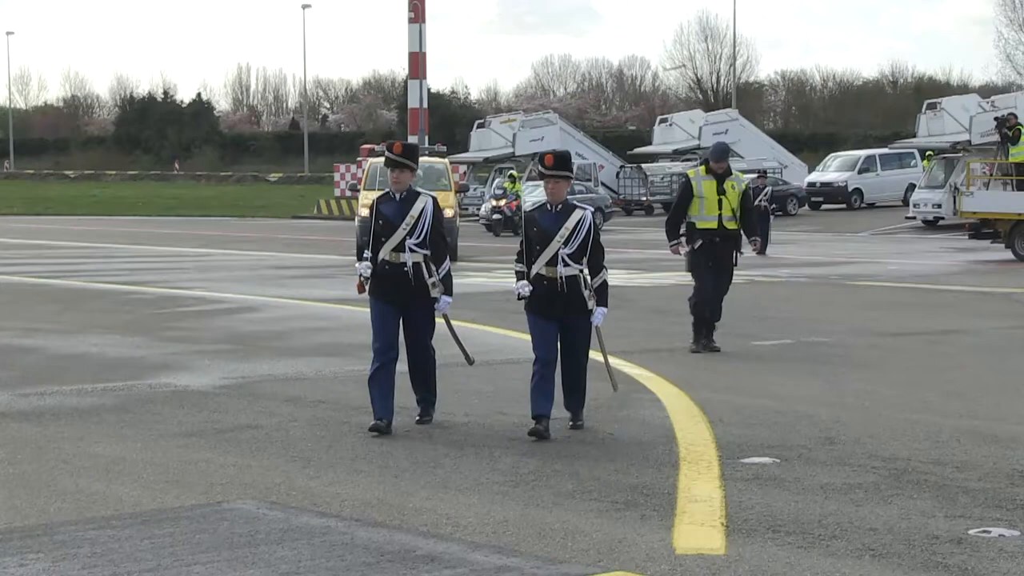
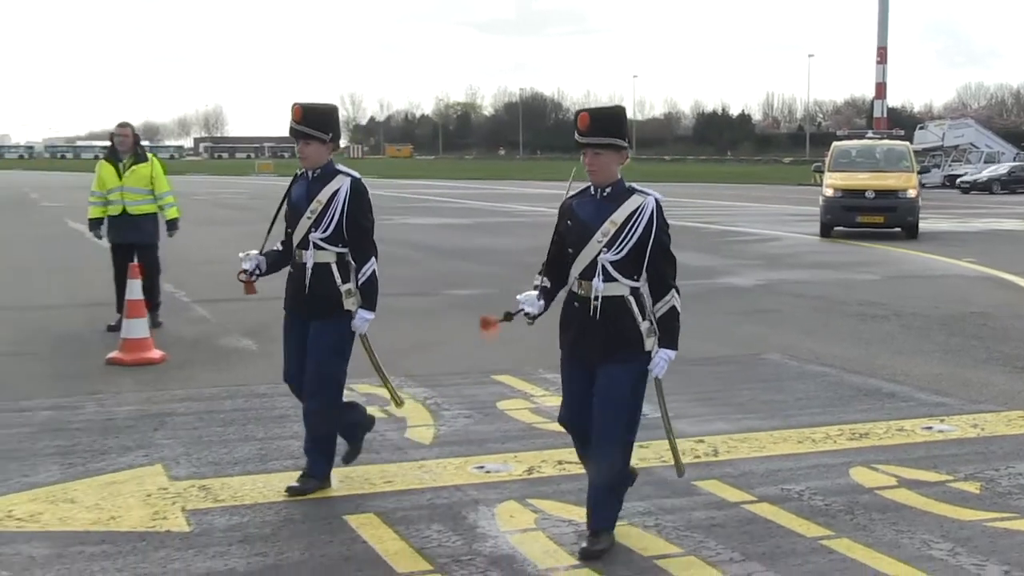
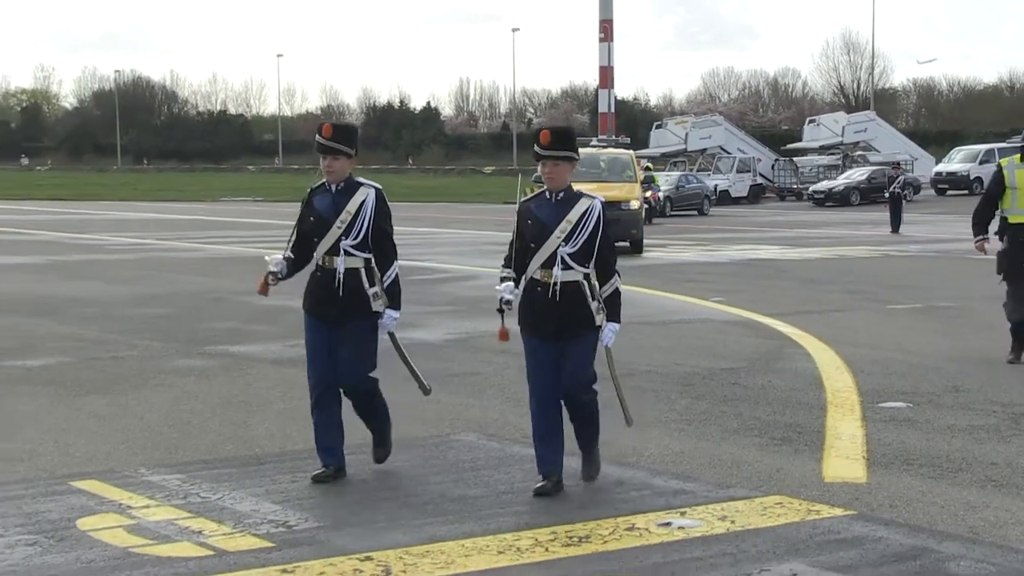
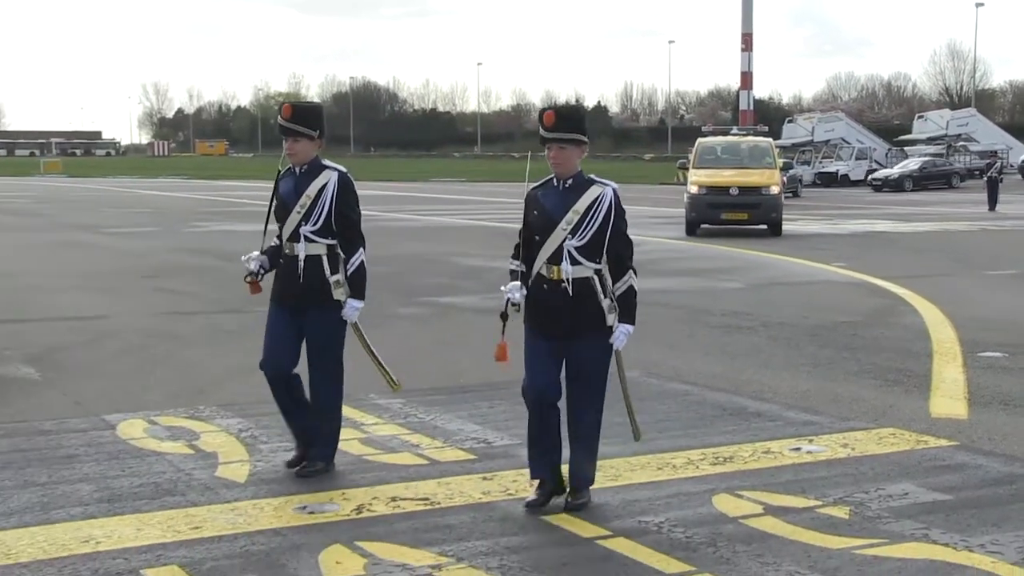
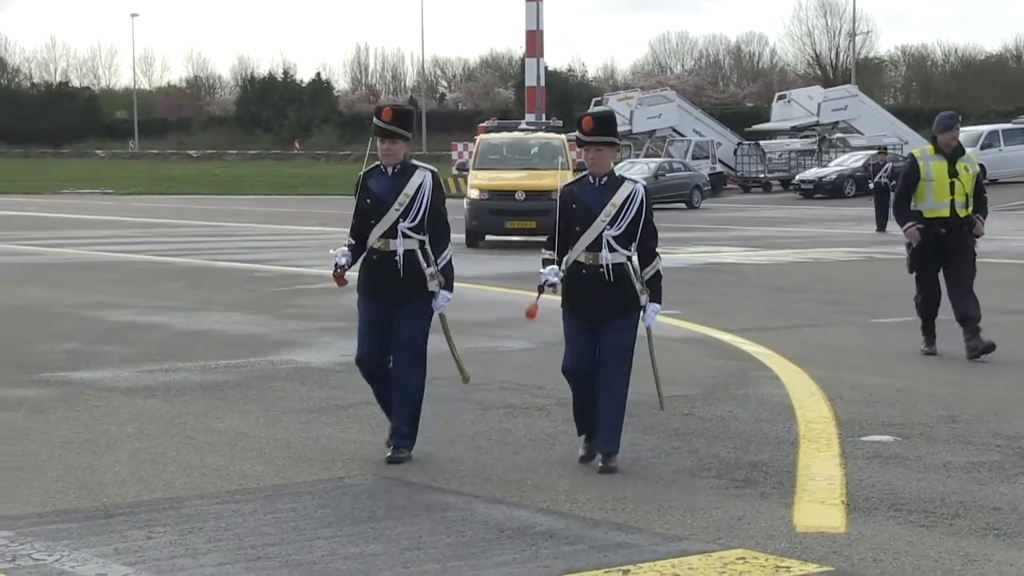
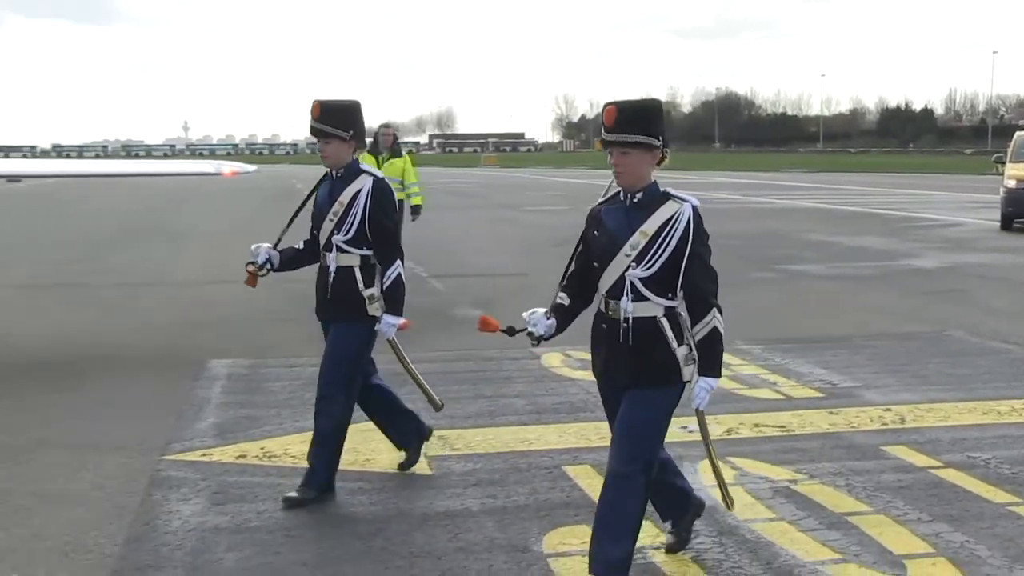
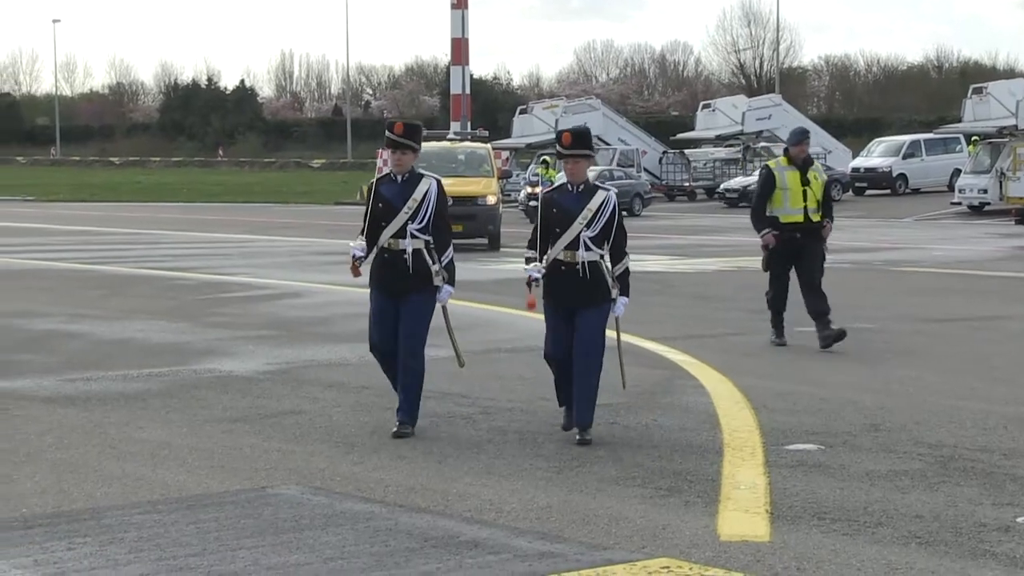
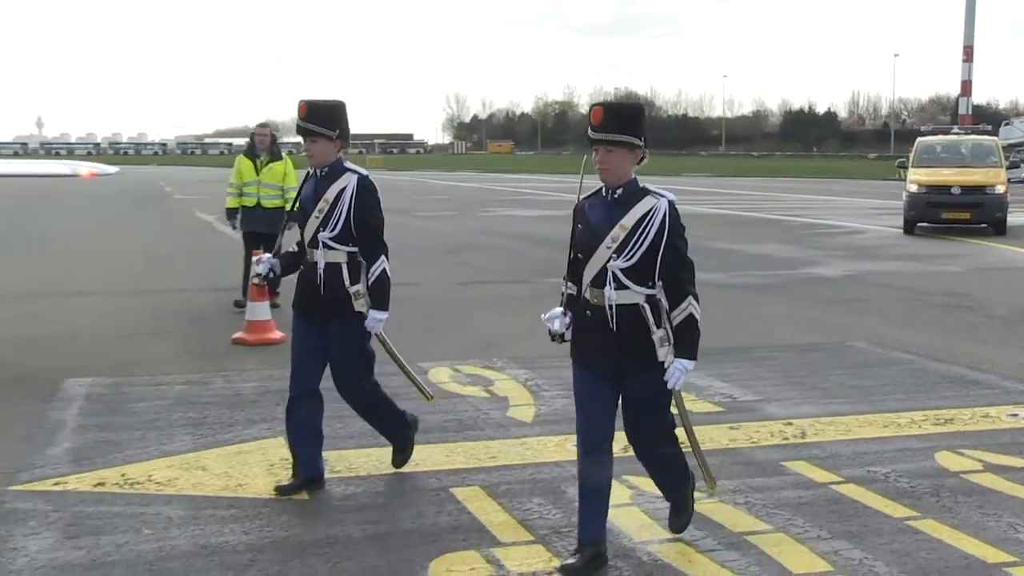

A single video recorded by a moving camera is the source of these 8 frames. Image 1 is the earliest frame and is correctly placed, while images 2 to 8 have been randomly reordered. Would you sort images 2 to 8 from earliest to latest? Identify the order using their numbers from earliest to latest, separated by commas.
7, 5, 3, 4, 2, 8, 6
